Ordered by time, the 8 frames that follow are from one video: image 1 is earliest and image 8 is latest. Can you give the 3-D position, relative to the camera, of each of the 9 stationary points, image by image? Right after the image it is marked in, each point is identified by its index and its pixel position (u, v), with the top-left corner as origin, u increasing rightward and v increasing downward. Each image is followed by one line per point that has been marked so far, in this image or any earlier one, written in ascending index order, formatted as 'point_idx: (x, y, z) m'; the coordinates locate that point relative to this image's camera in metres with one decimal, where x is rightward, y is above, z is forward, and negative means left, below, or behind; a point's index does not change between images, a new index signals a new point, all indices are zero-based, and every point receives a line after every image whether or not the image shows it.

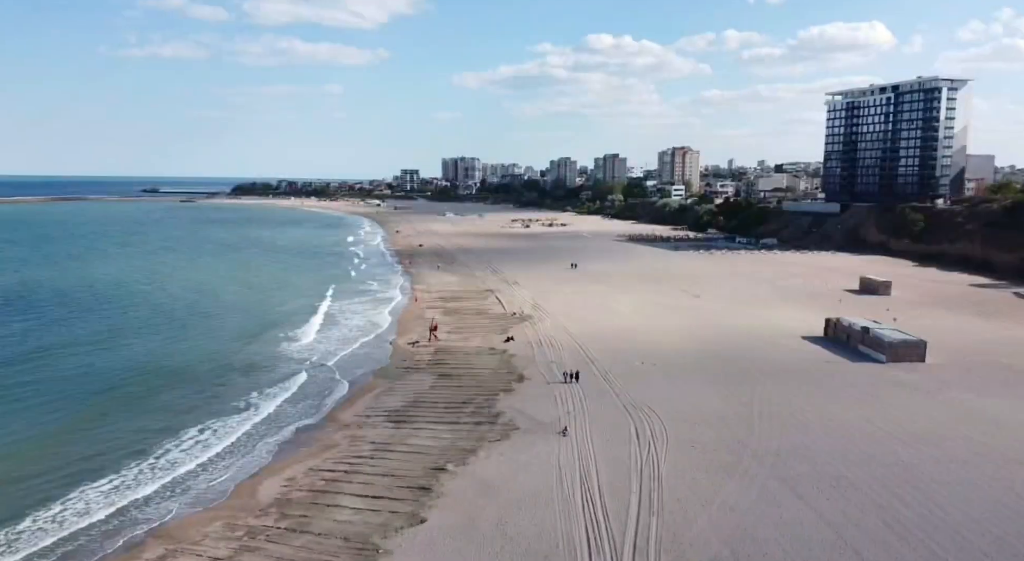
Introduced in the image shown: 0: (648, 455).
0: (+3.3, -4.3, +18.5) m
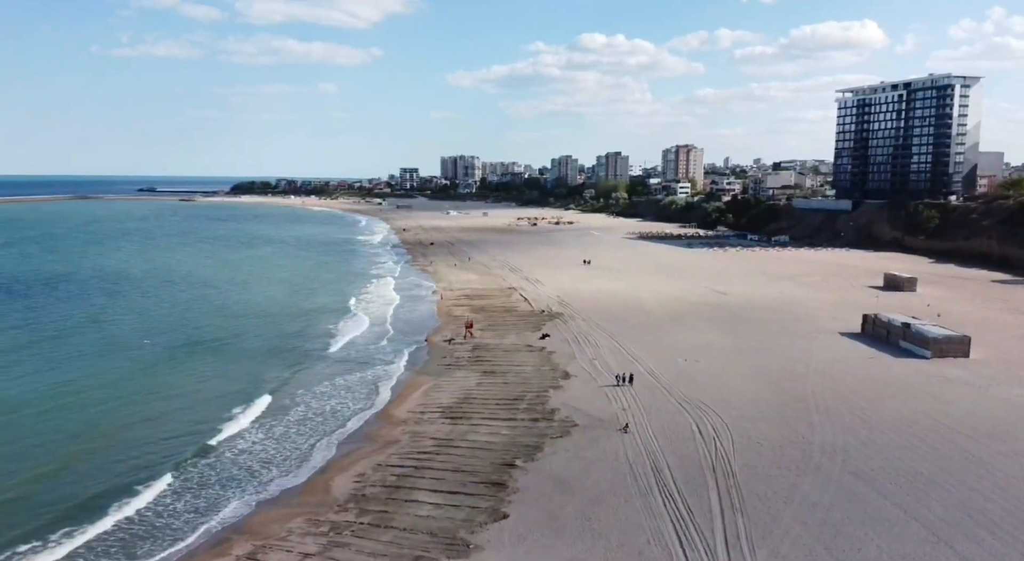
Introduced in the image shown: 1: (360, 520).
0: (+4.9, -4.2, +18.5) m
1: (-3.1, -4.9, +15.9) m
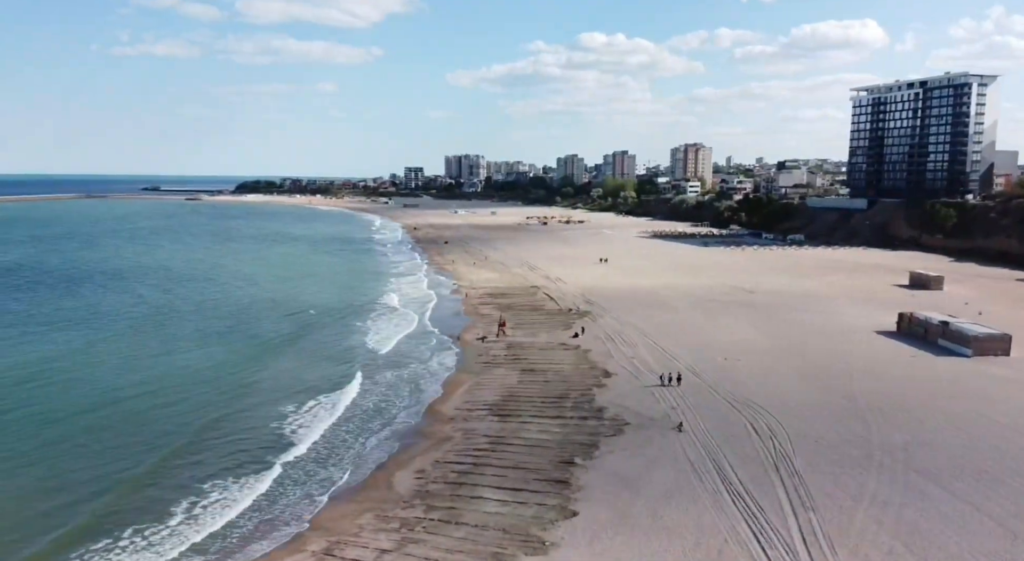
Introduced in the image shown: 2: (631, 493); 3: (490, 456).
0: (+6.3, -4.1, +18.4) m
1: (-1.7, -4.8, +15.8) m
2: (+2.5, -4.5, +16.2) m
3: (-0.5, -4.3, +18.9) m
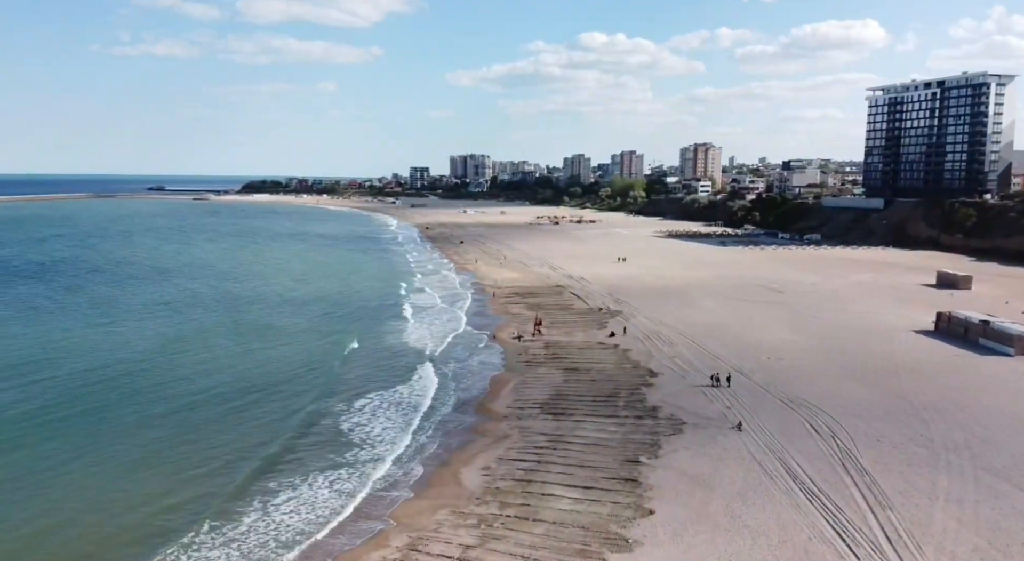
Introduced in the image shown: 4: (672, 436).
0: (+7.9, -4.0, +18.3) m
1: (-0.1, -4.8, +15.8) m
2: (+4.1, -4.5, +16.2) m
3: (+1.0, -4.3, +18.9) m
4: (+4.1, -4.0, +19.5) m
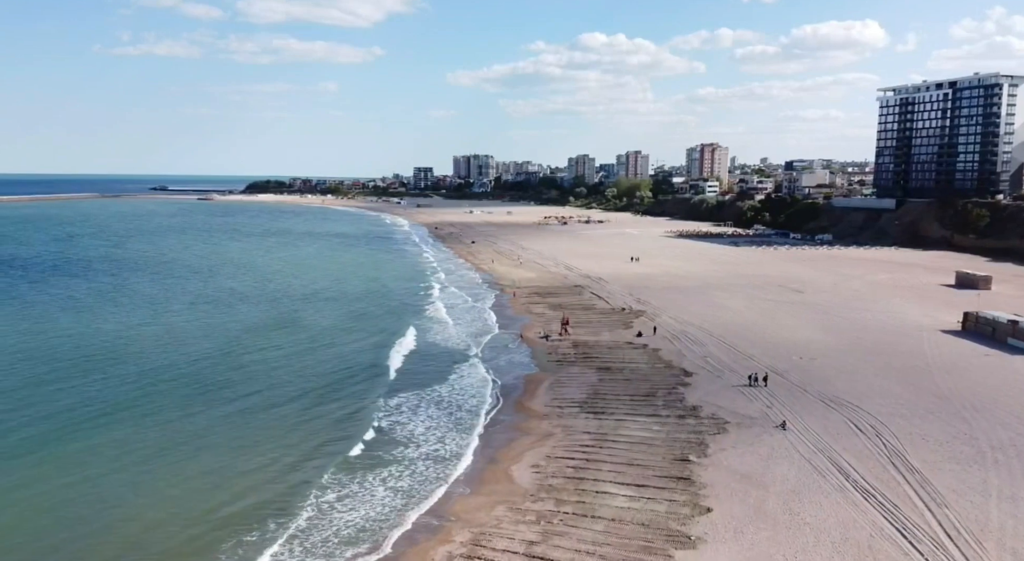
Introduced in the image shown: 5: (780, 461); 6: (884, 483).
0: (+9.1, -4.0, +18.5) m
1: (+1.0, -4.8, +15.9) m
2: (+5.3, -4.5, +16.4) m
3: (+2.2, -4.3, +19.1) m
4: (+5.3, -4.0, +19.6) m
5: (+6.2, -4.2, +17.8) m
6: (+8.0, -4.4, +16.6) m
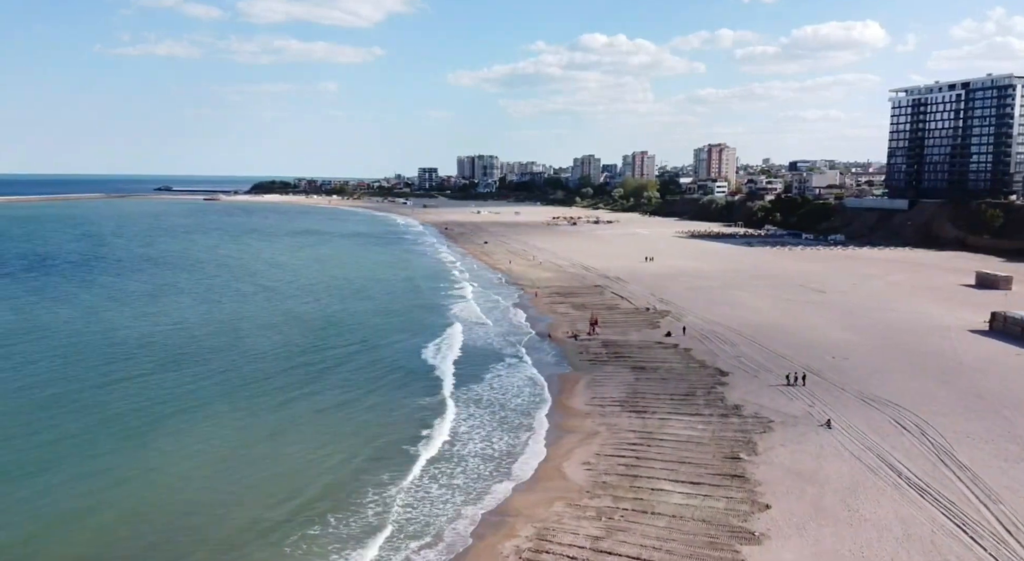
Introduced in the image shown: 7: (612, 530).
0: (+10.3, -4.0, +18.7) m
1: (+2.3, -4.8, +16.1) m
2: (+6.5, -4.4, +16.6) m
3: (+3.4, -4.3, +19.3) m
4: (+6.6, -4.0, +19.8) m
5: (+7.5, -4.2, +18.0) m
6: (+9.3, -4.3, +16.8) m
7: (+2.0, -4.9, +15.0) m
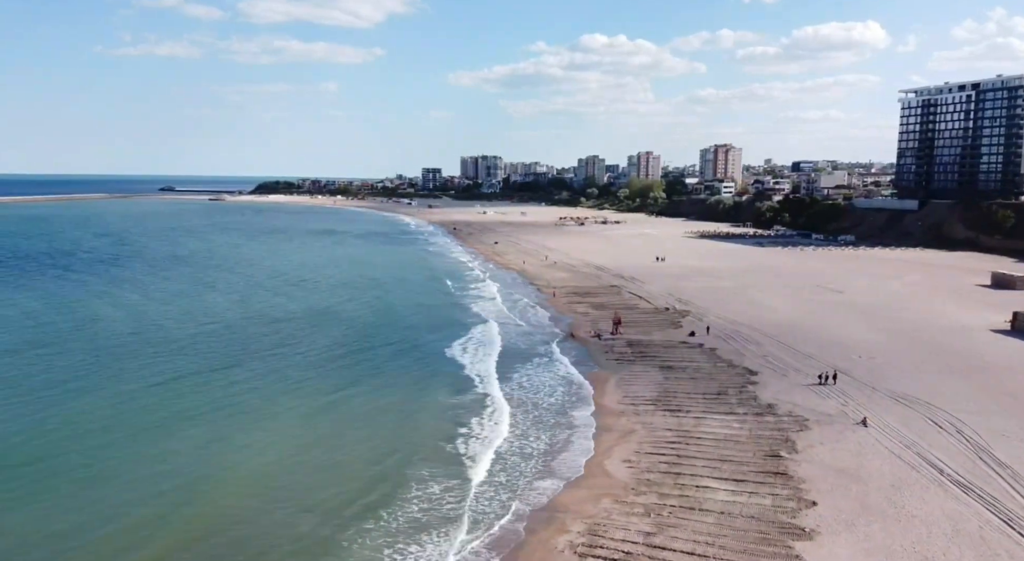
0: (+11.4, -4.0, +18.9) m
1: (+3.3, -4.7, +16.4) m
2: (+7.6, -4.4, +16.8) m
3: (+4.5, -4.3, +19.5) m
4: (+7.6, -4.0, +20.0) m
5: (+8.5, -4.2, +18.2) m
6: (+10.3, -4.3, +17.0) m
7: (+3.0, -4.9, +15.2) m
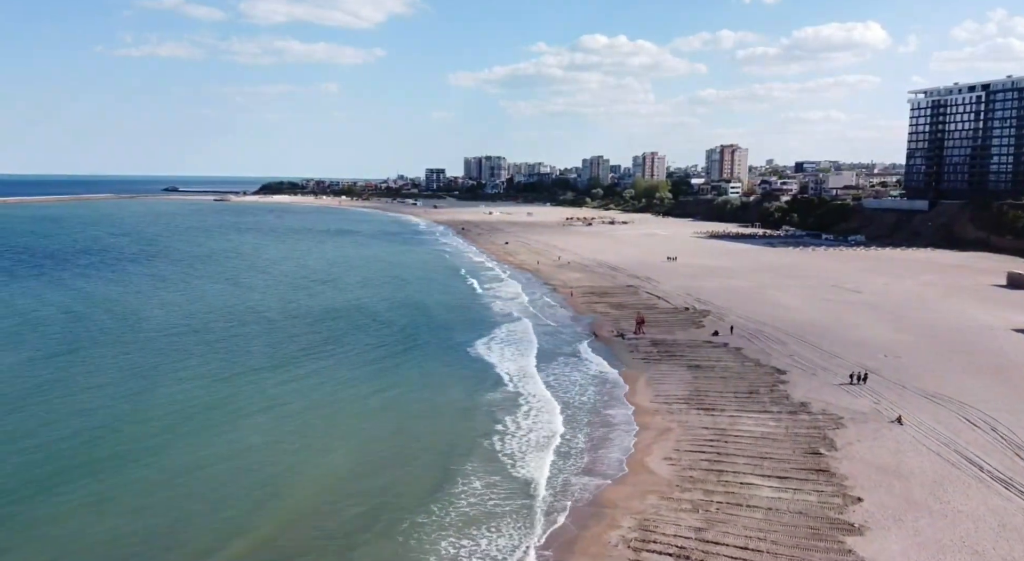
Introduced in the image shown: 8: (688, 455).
0: (+12.4, -4.0, +19.1) m
1: (+4.4, -4.7, +16.6) m
2: (+8.6, -4.4, +17.0) m
3: (+5.5, -4.3, +19.7) m
4: (+8.6, -4.0, +20.3) m
5: (+9.6, -4.2, +18.4) m
6: (+11.4, -4.3, +17.2) m
7: (+4.1, -4.9, +15.5) m
8: (+4.4, -4.4, +19.3) m
